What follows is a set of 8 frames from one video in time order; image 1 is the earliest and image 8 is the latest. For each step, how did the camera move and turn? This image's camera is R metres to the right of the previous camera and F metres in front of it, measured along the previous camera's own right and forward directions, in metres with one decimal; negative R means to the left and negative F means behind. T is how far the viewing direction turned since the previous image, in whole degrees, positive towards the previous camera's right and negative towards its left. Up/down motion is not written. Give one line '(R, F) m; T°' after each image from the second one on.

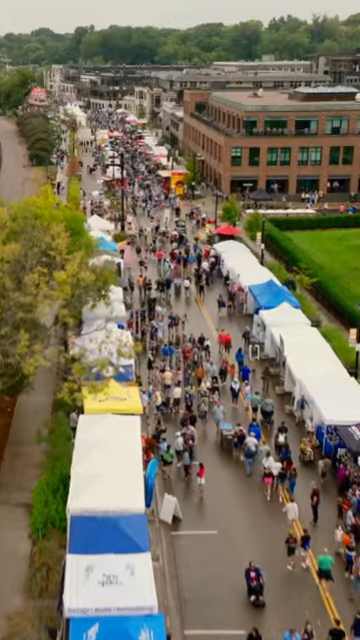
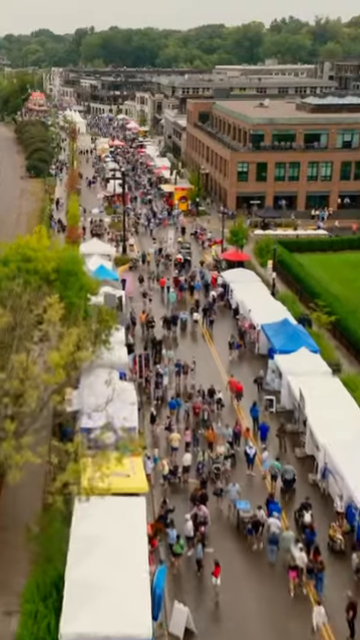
(-0.3, +3.6) m; 0°
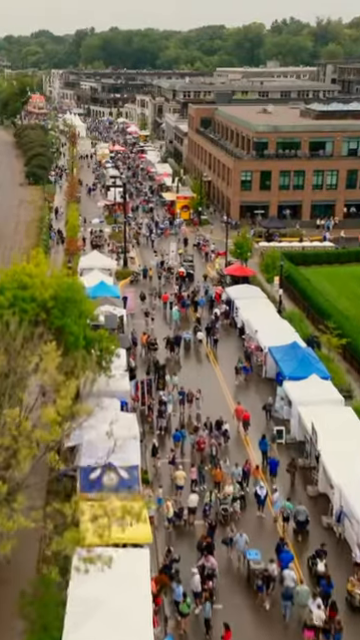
(-0.2, +1.8) m; 0°
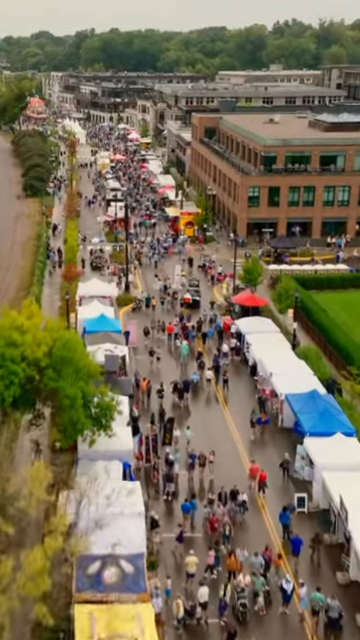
(-0.3, +3.6) m; 0°
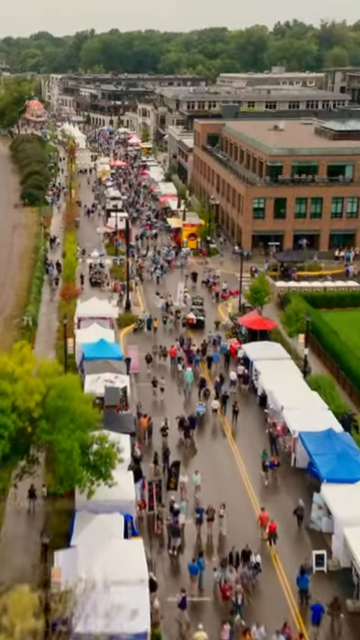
(-0.2, +2.6) m; 0°
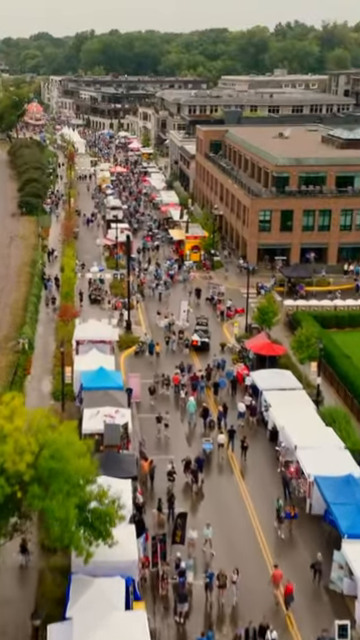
(-0.2, +2.6) m; 0°
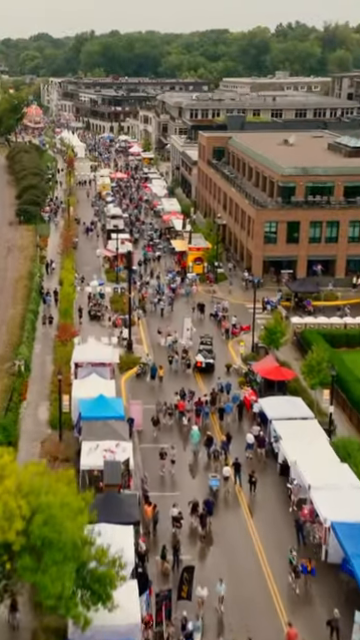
(-0.2, +2.3) m; 0°
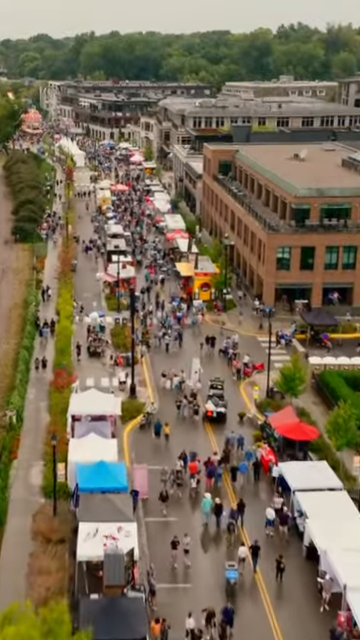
(-0.4, +4.6) m; 0°
